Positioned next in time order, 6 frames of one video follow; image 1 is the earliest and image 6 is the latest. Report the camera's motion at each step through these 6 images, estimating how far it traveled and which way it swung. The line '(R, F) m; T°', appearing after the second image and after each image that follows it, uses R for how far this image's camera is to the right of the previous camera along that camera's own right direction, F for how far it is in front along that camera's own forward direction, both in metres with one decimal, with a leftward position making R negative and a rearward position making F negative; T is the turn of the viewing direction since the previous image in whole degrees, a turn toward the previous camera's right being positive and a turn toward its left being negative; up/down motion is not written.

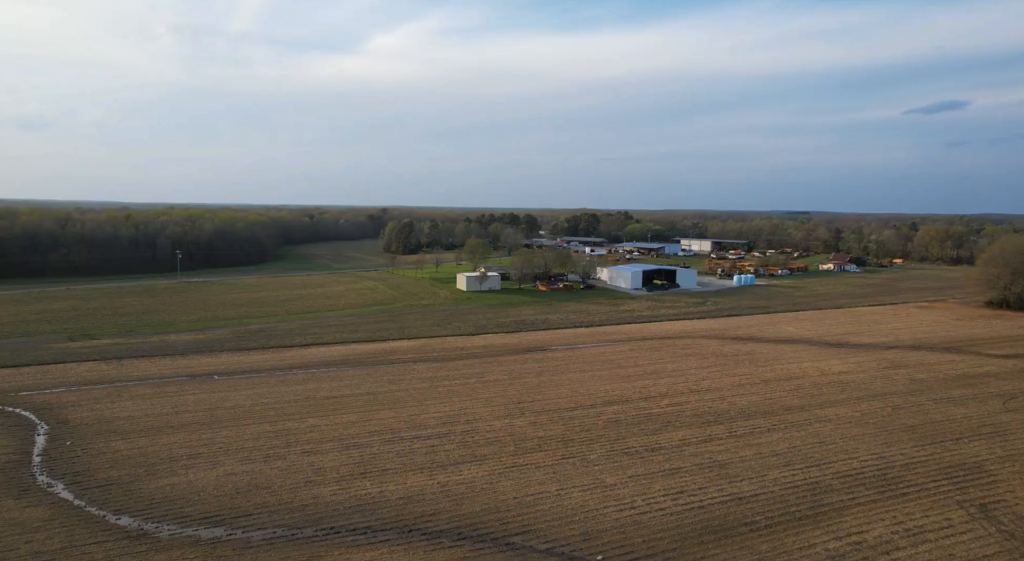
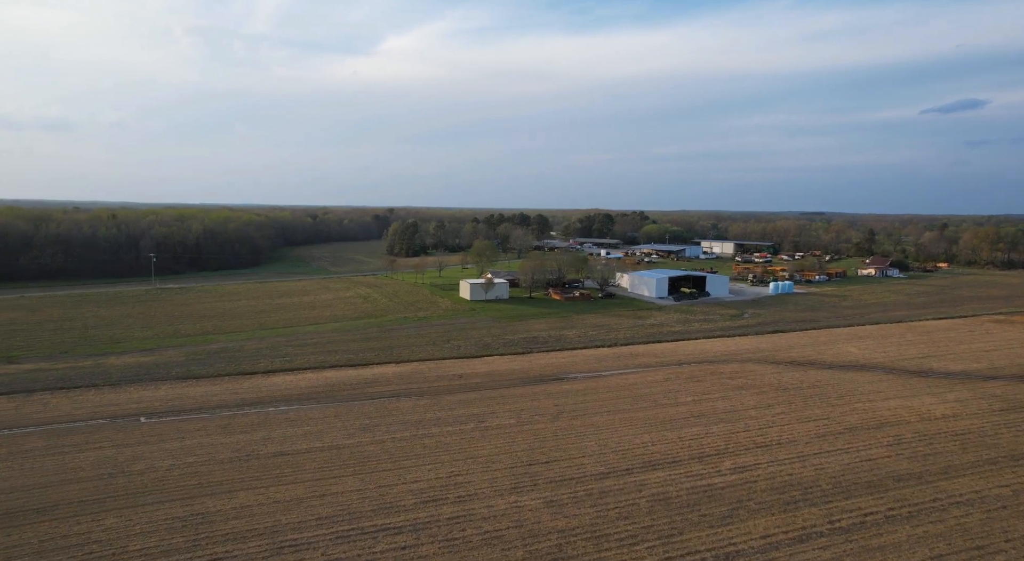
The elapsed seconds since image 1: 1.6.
(0.0, +5.4) m; -1°
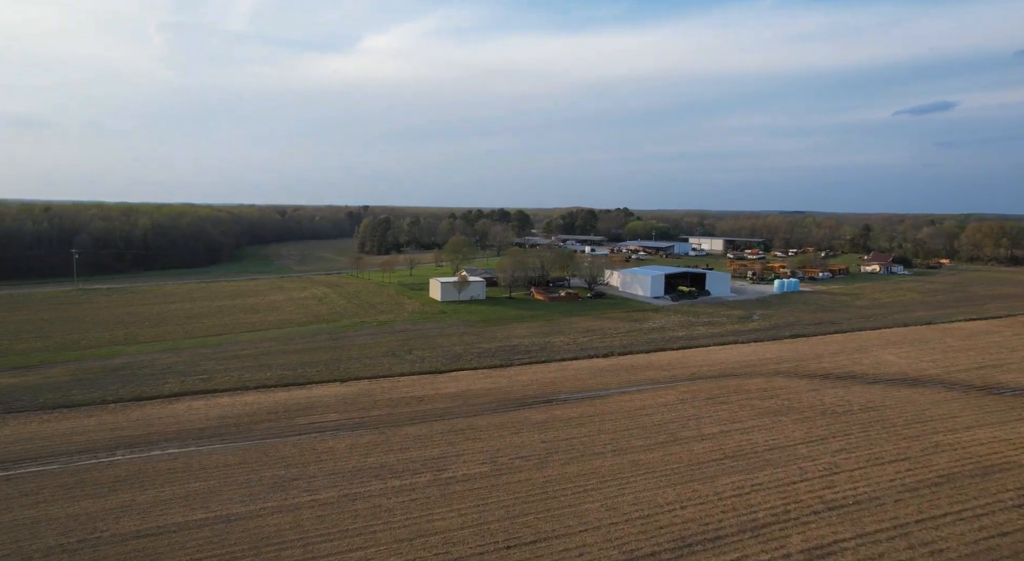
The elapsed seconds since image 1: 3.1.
(+0.2, +5.1) m; +2°
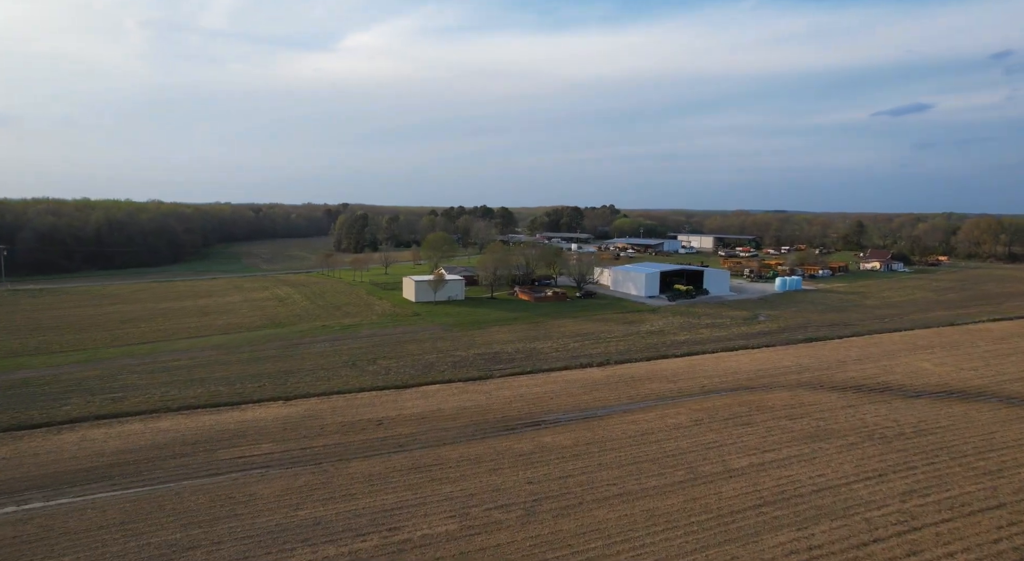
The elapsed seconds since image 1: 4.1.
(+0.1, +3.4) m; +1°
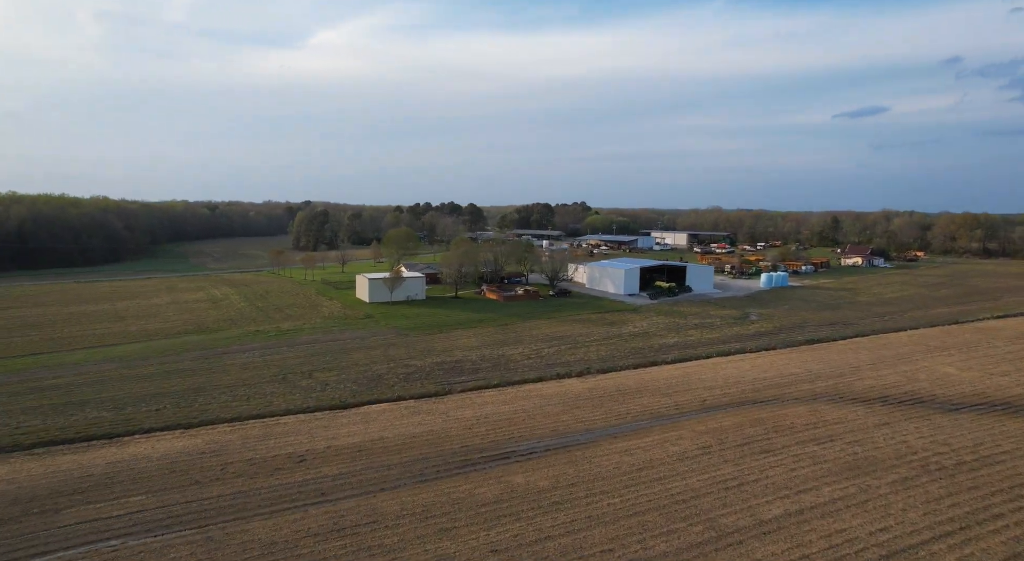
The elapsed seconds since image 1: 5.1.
(+0.2, +3.4) m; +2°
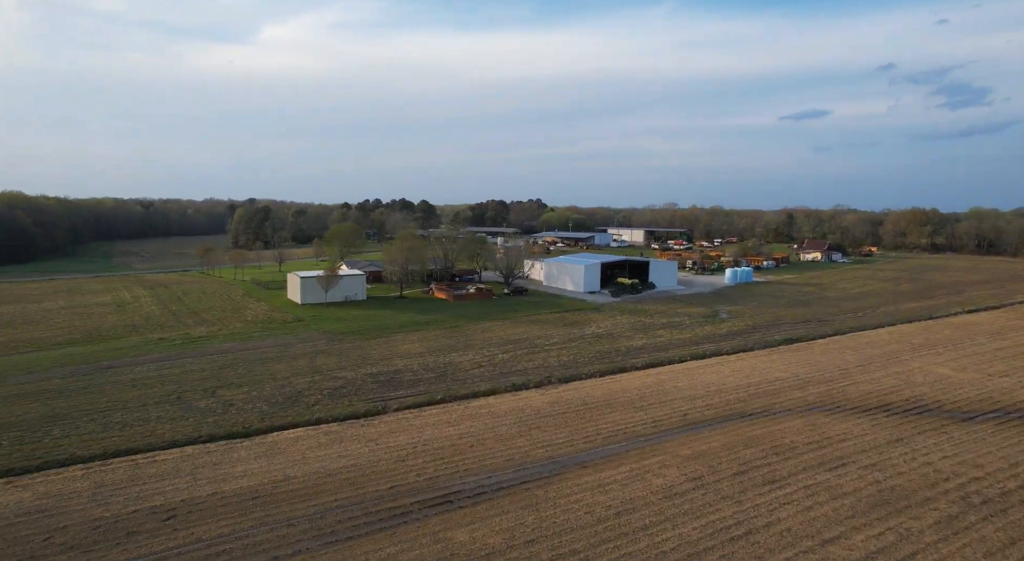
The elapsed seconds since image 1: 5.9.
(+0.2, +2.7) m; +4°
